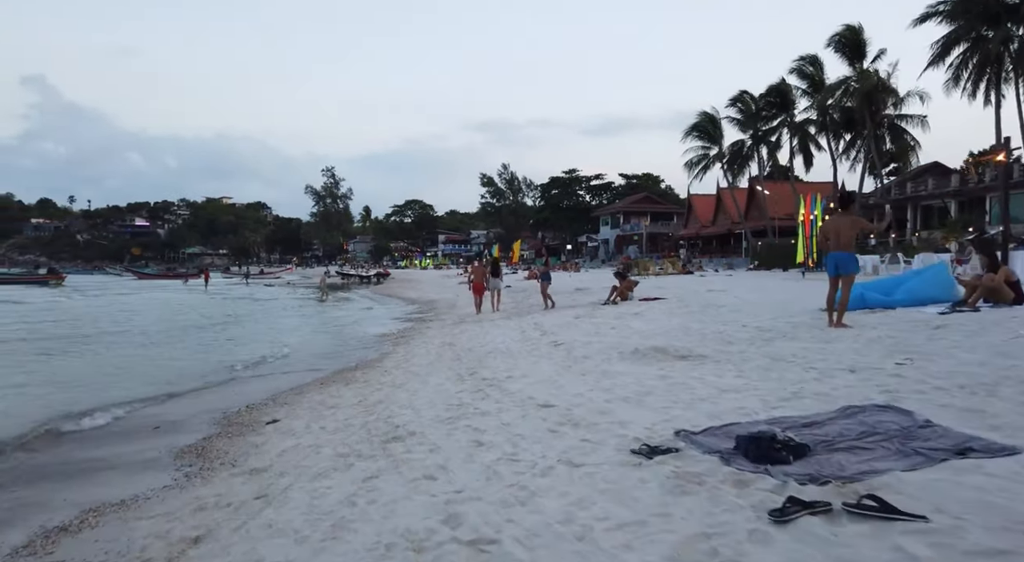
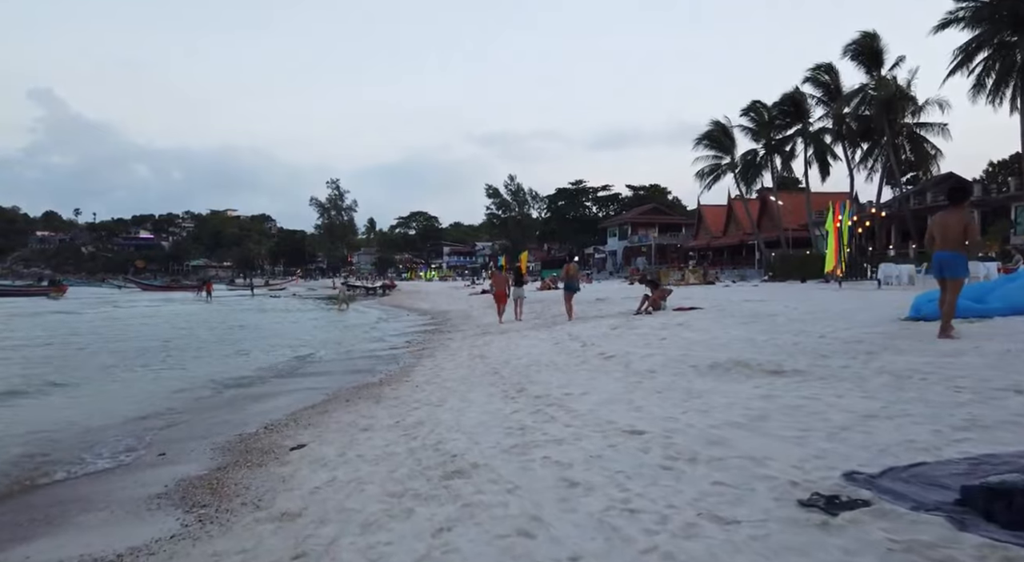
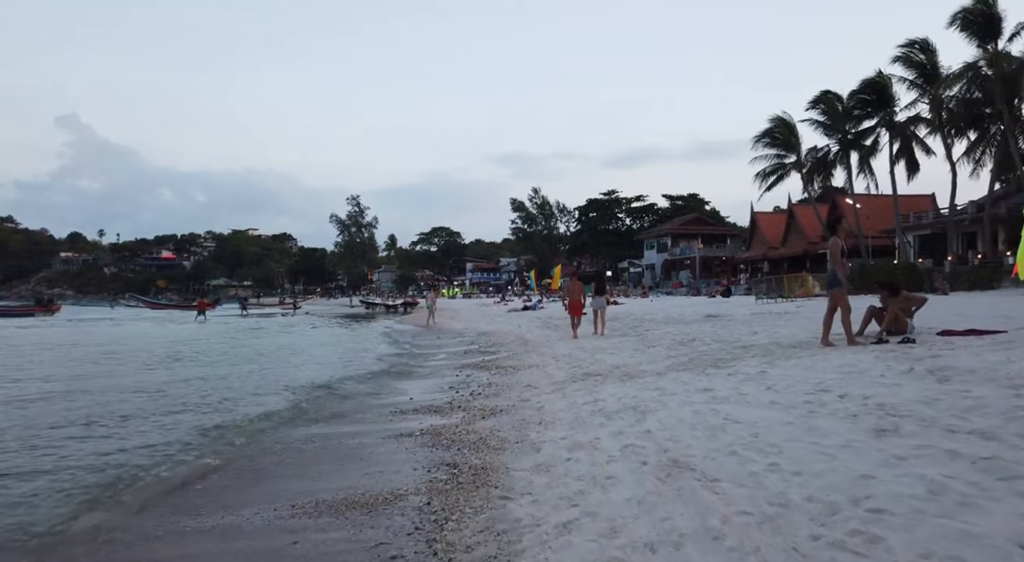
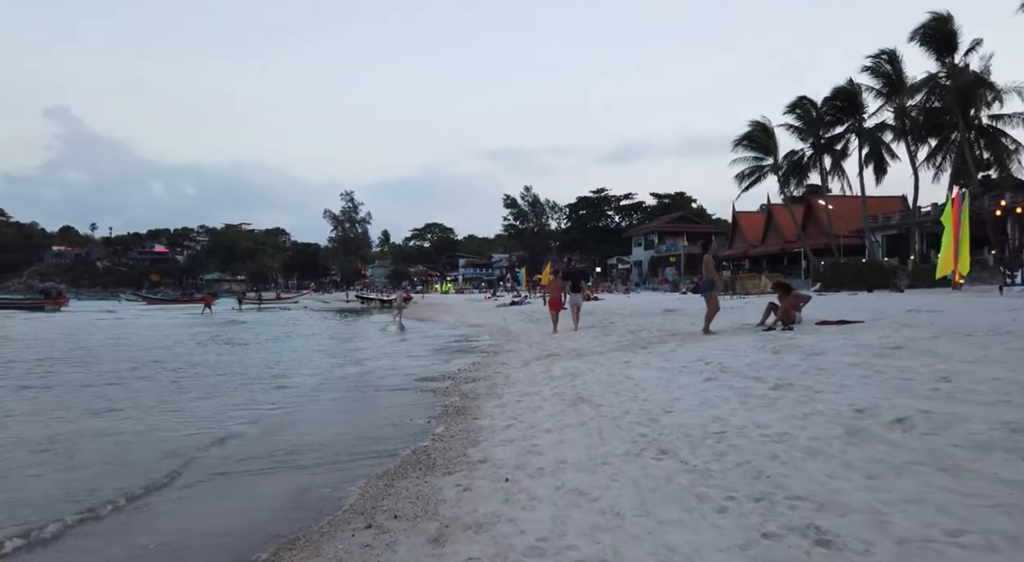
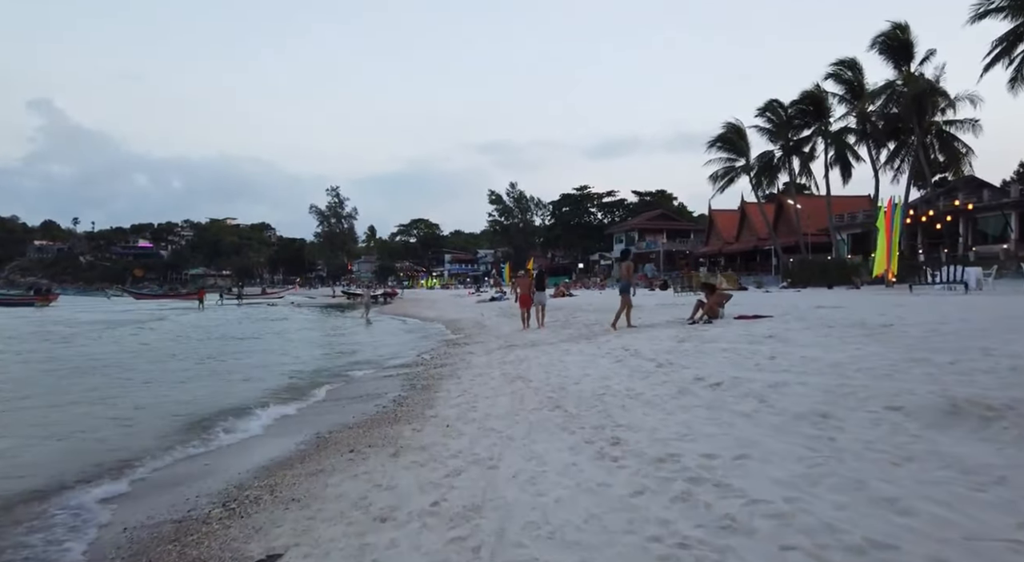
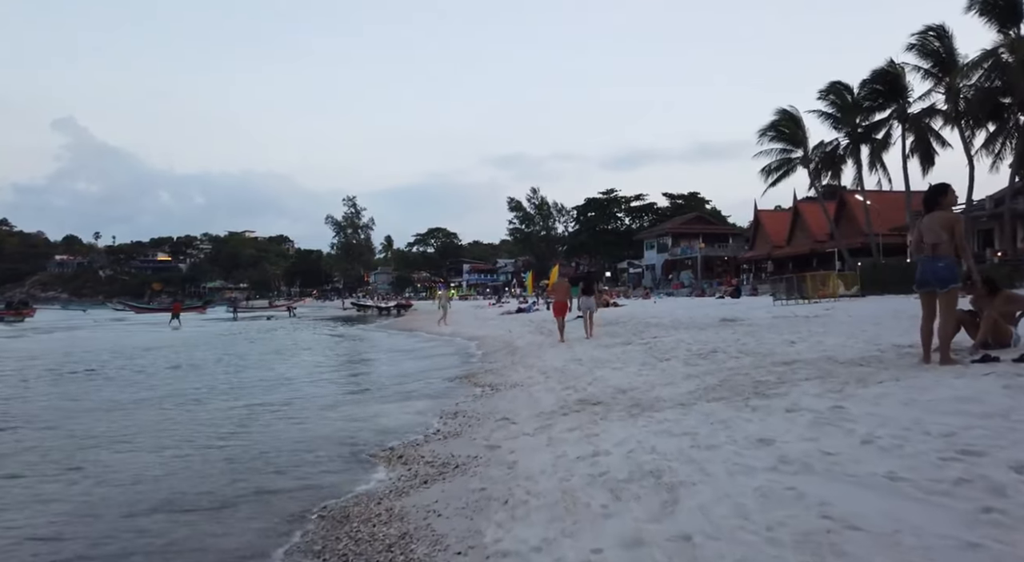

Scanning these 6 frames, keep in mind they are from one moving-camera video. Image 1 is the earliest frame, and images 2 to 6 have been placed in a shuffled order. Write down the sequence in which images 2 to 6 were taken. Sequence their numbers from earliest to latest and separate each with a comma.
2, 5, 4, 3, 6
